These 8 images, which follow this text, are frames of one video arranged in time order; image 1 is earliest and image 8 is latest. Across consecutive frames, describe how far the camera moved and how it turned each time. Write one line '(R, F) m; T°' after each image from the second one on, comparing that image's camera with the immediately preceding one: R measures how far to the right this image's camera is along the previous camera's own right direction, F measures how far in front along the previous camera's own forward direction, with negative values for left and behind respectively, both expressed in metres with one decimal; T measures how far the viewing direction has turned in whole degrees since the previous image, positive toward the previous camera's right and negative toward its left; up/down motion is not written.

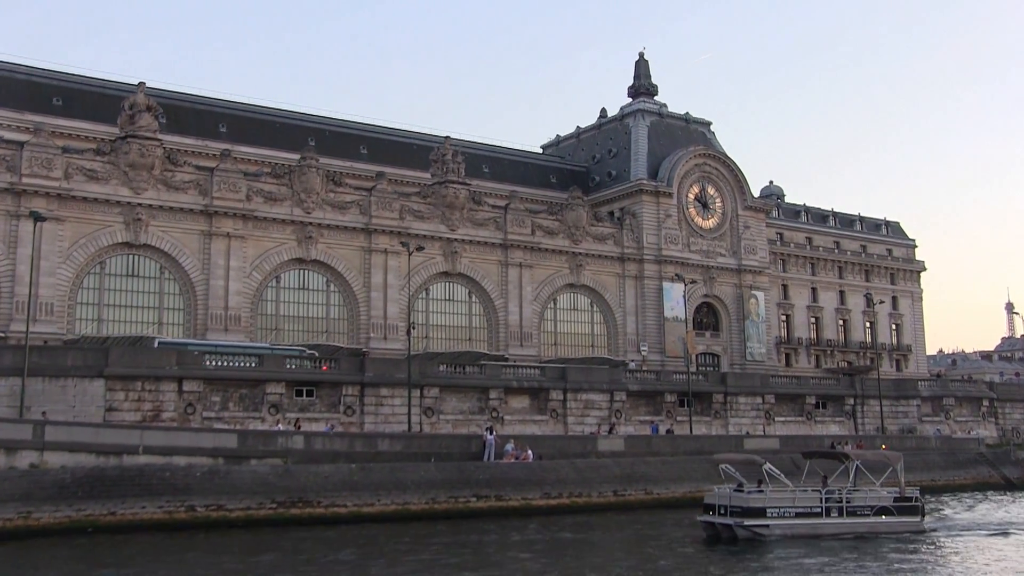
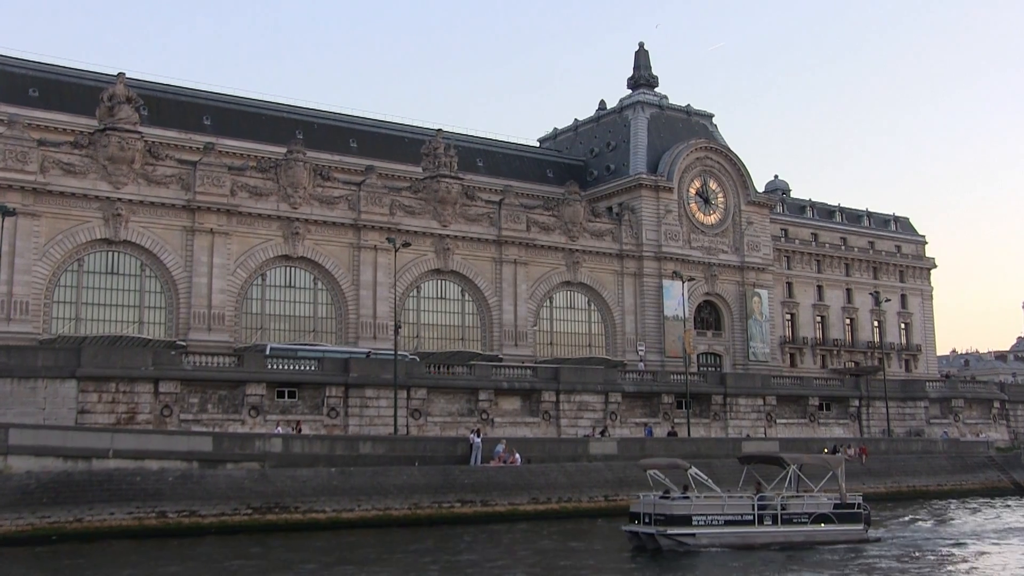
(+1.2, +2.3) m; -1°
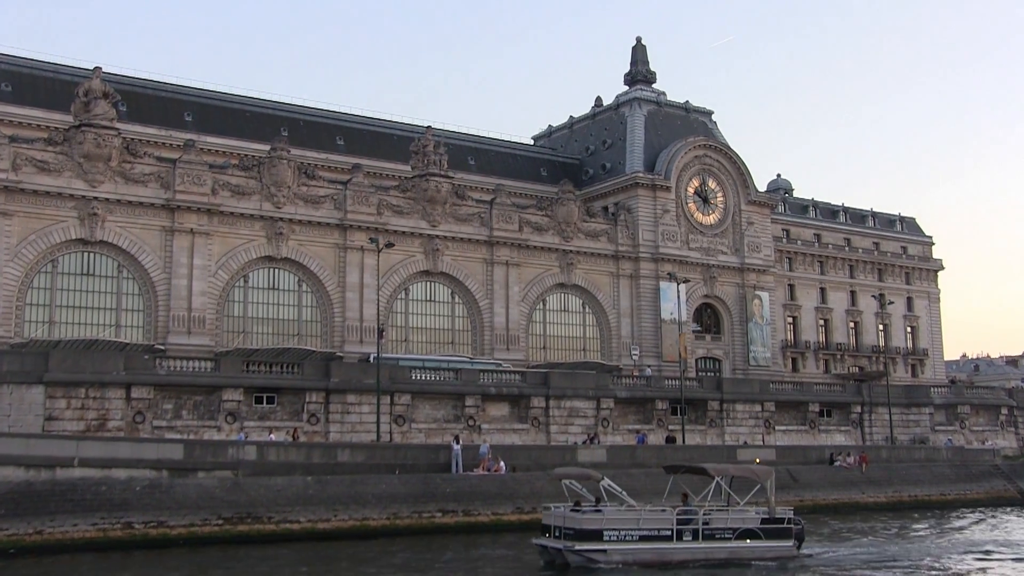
(+1.1, +2.2) m; -1°
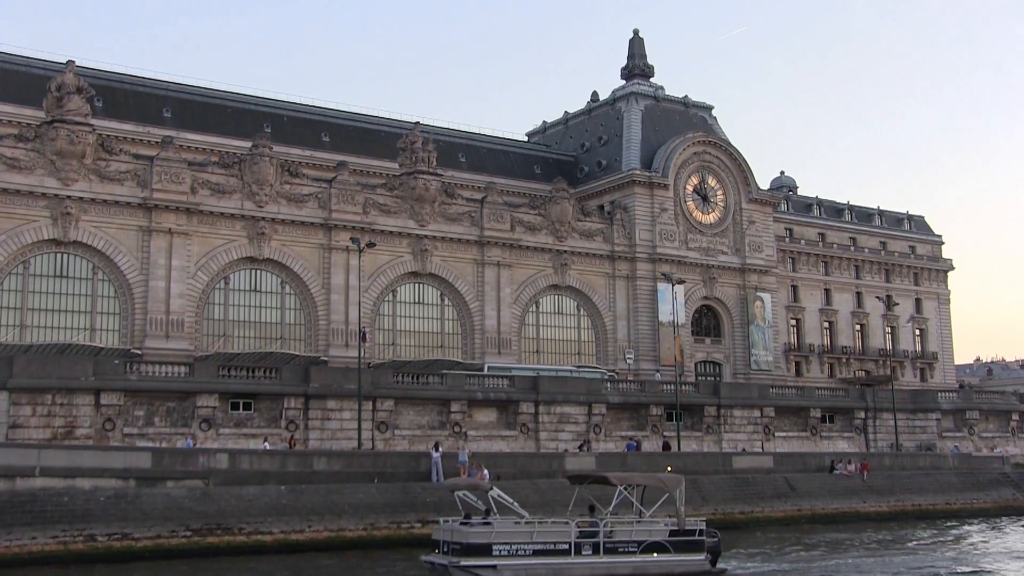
(+1.2, +2.4) m; -1°
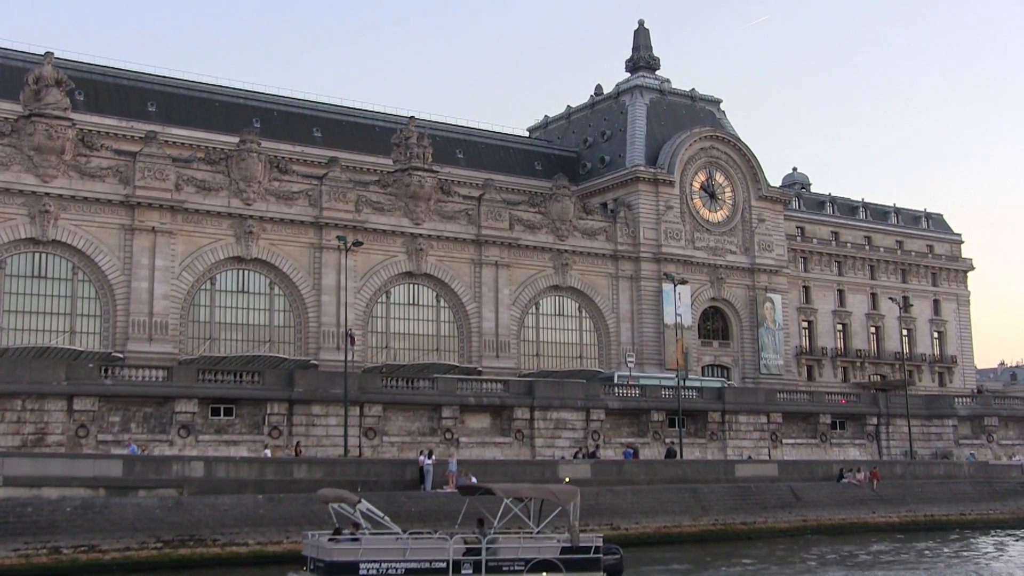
(+1.2, +2.6) m; -1°
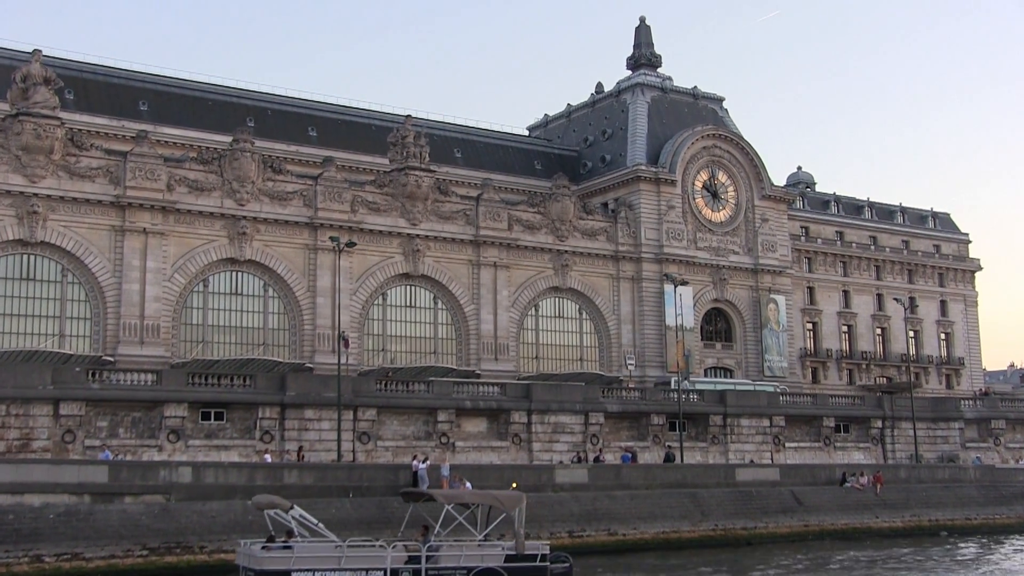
(+0.4, +1.2) m; 0°
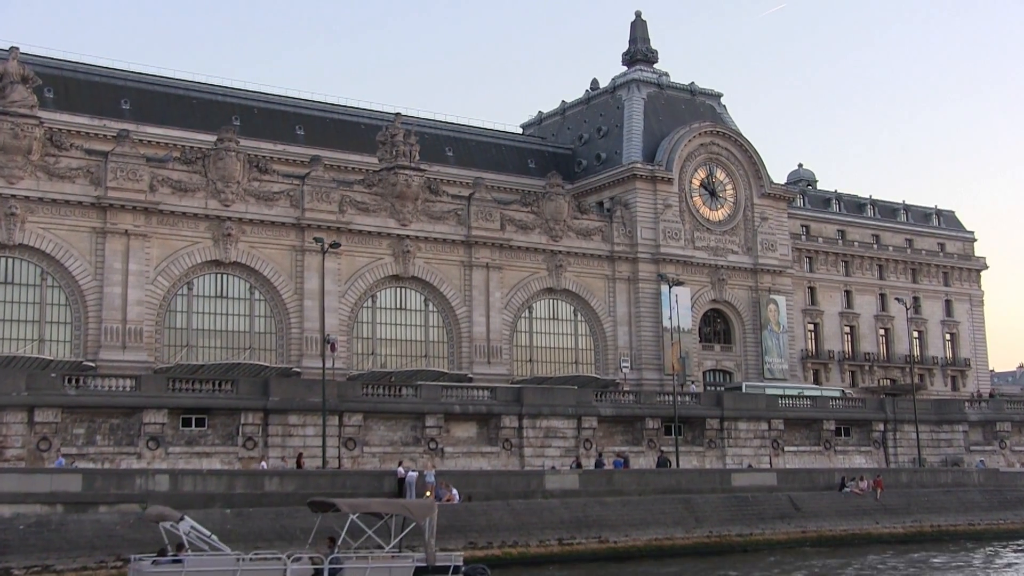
(+0.7, +1.5) m; 0°
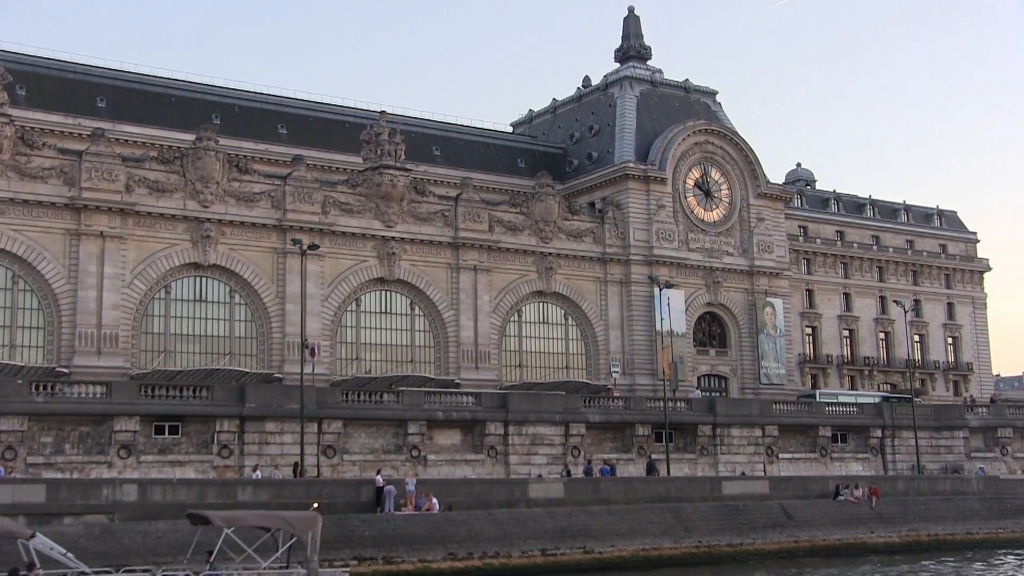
(+0.7, +1.7) m; 0°
